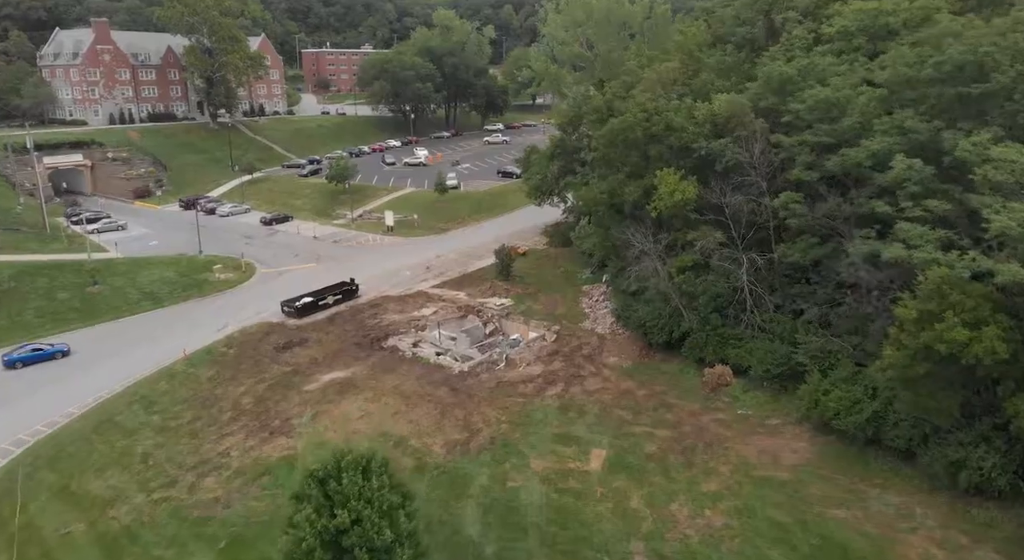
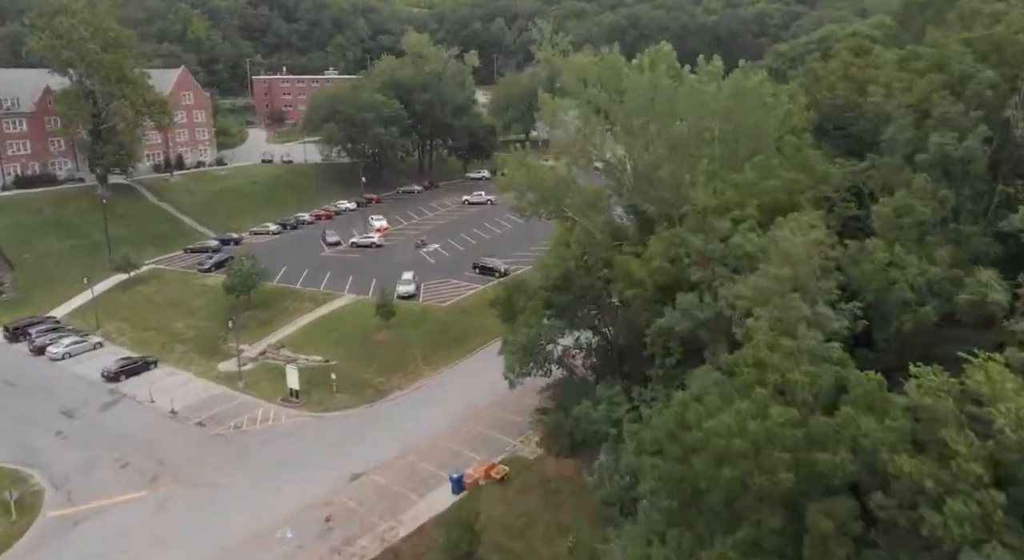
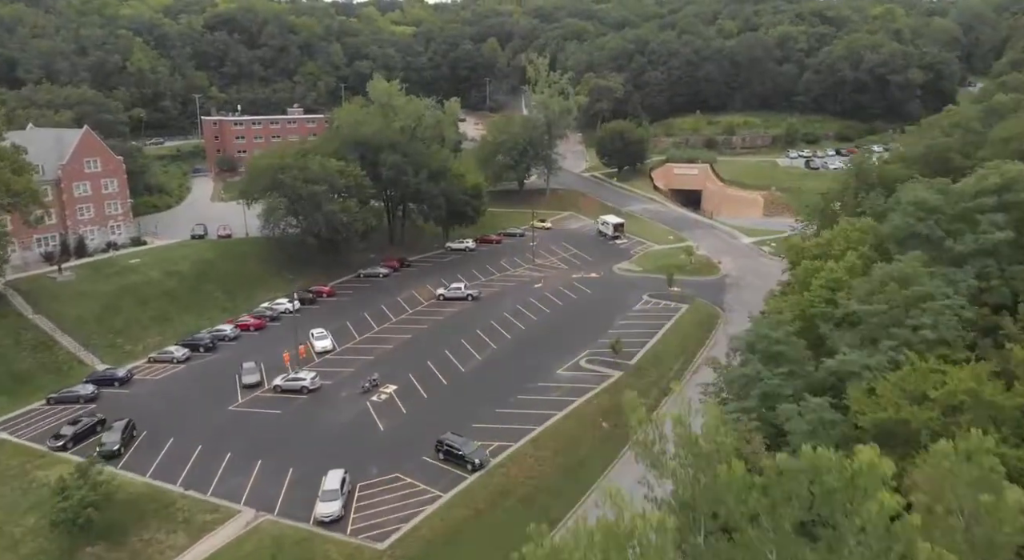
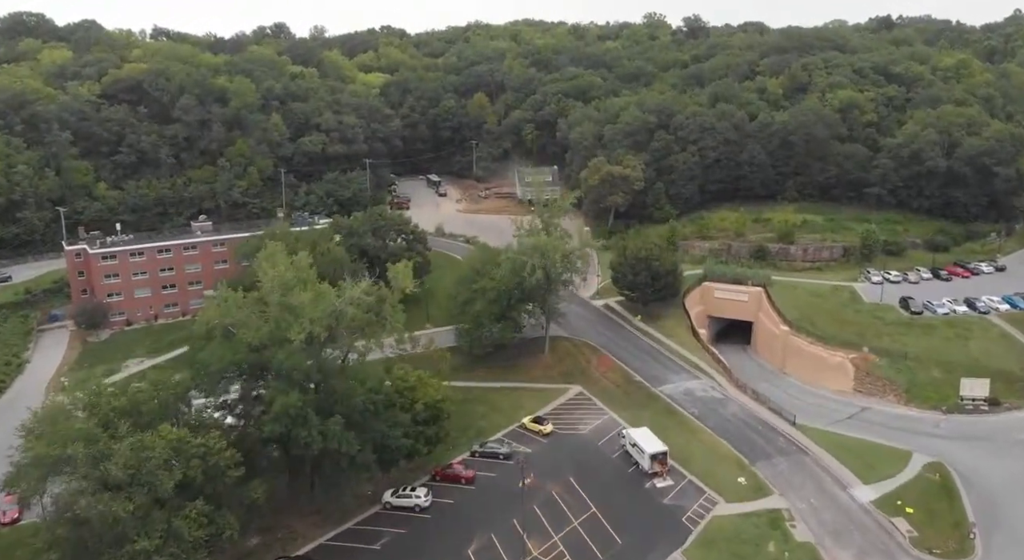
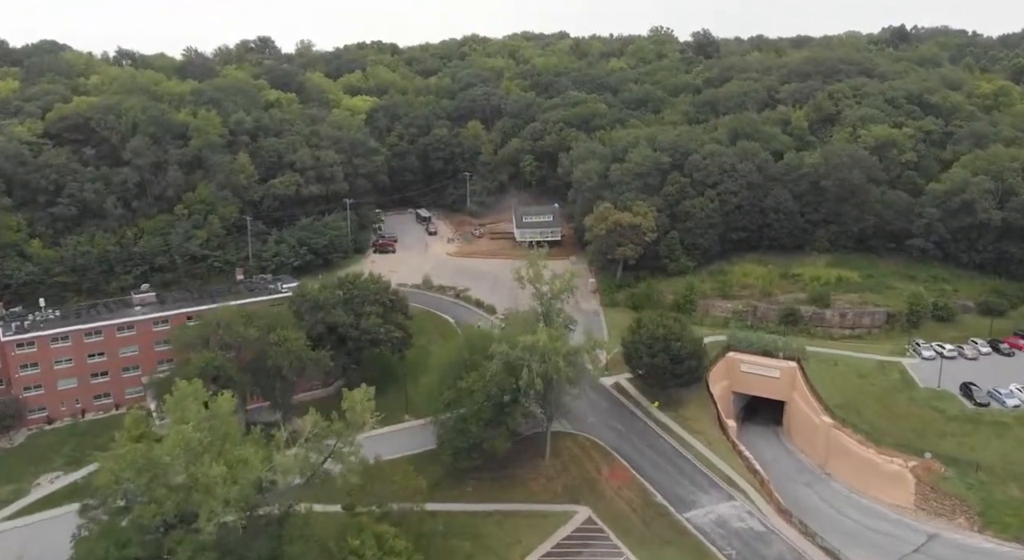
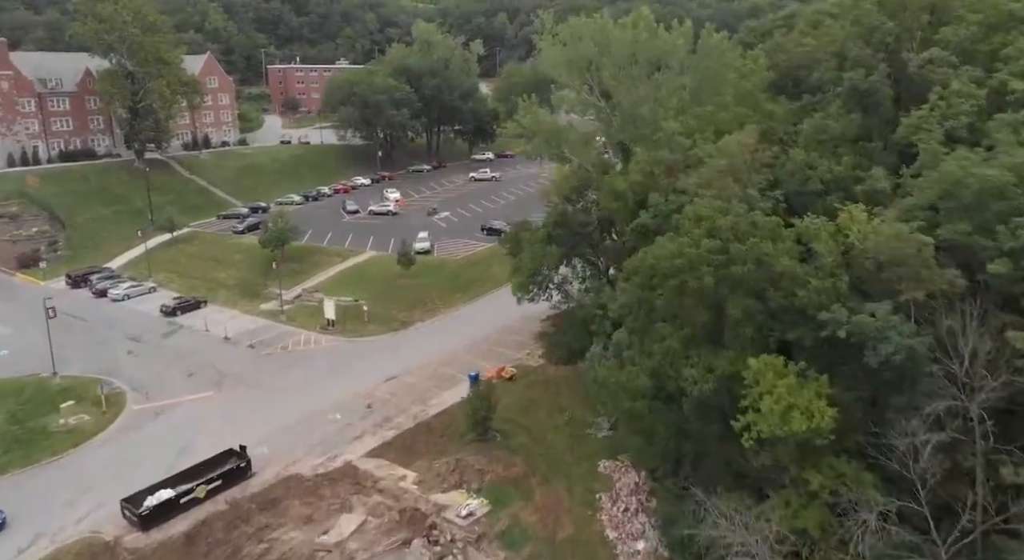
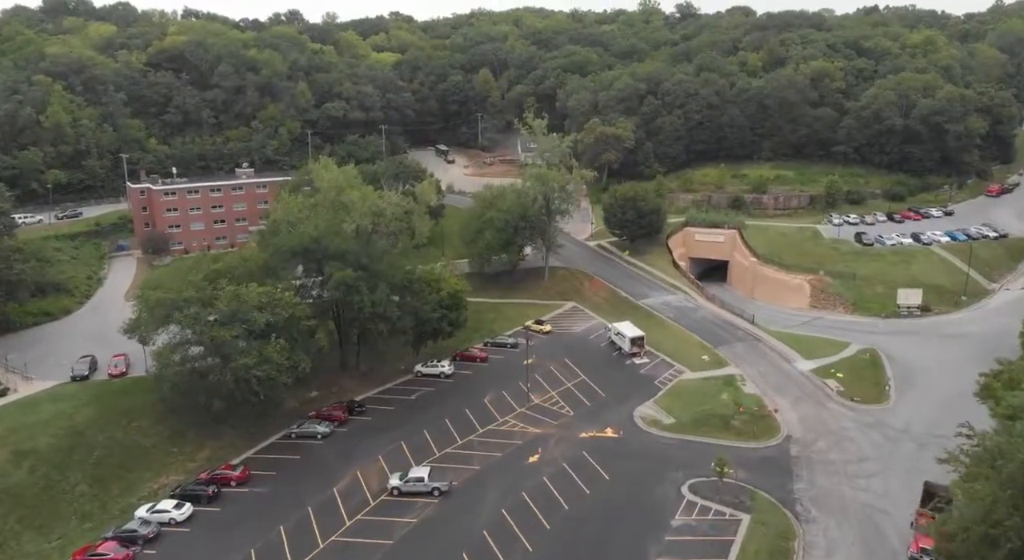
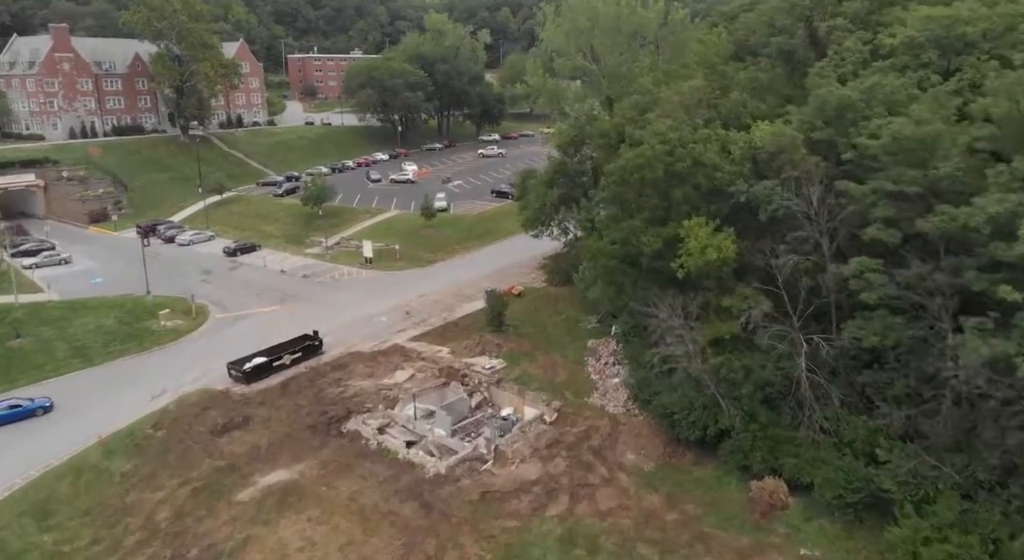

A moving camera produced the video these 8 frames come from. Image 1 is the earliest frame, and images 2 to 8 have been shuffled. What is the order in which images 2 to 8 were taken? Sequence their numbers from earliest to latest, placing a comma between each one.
8, 6, 2, 3, 7, 4, 5
